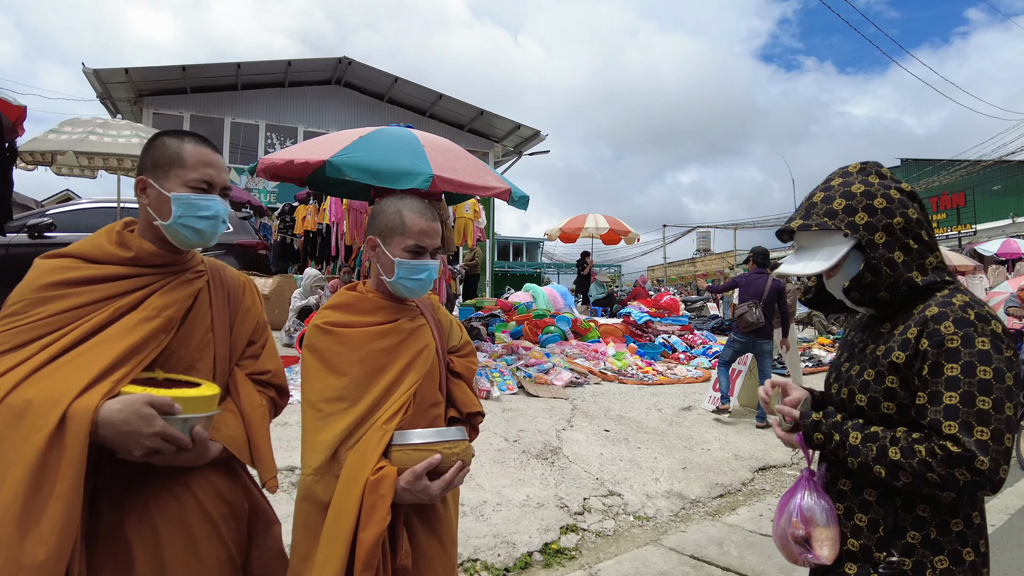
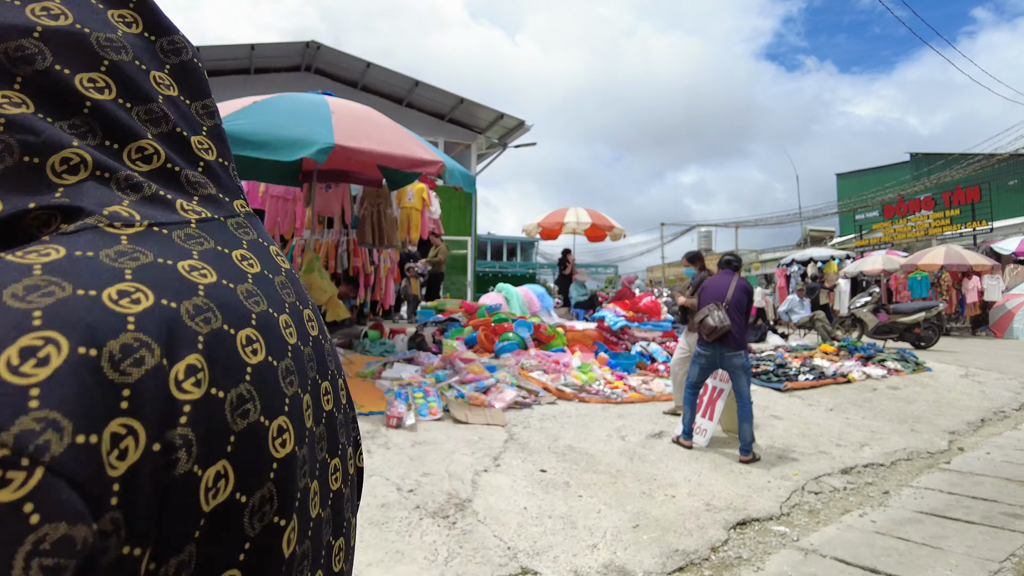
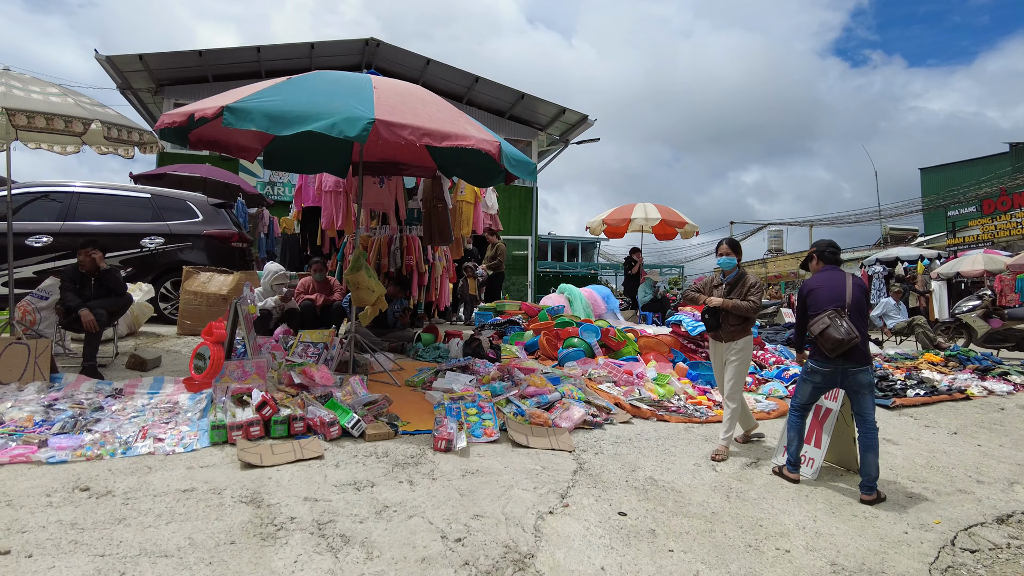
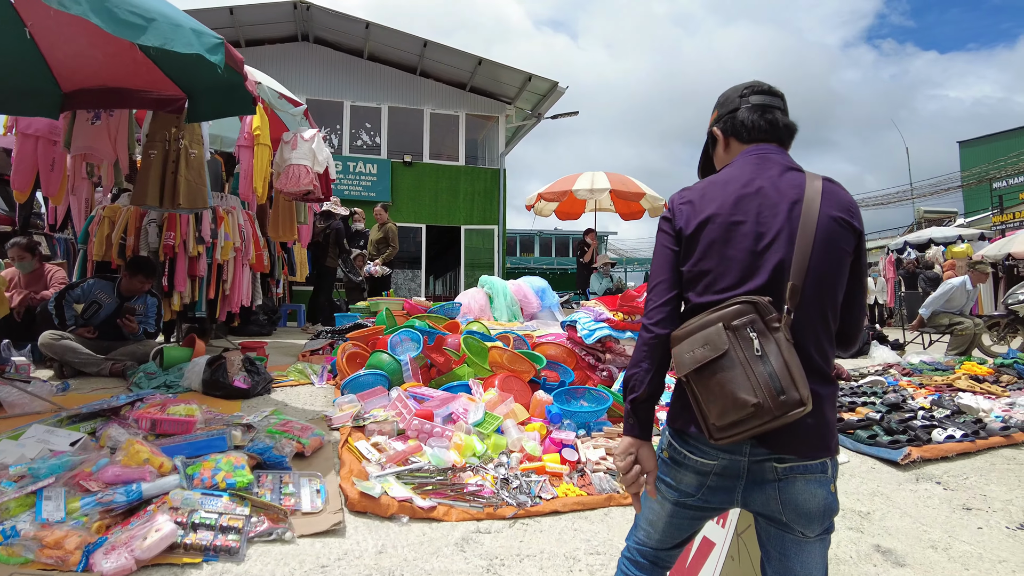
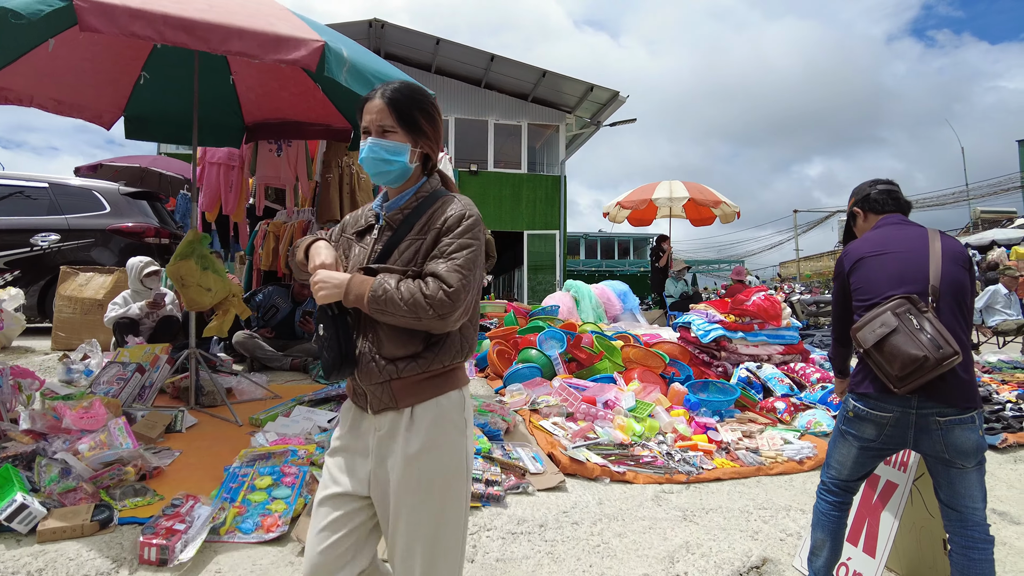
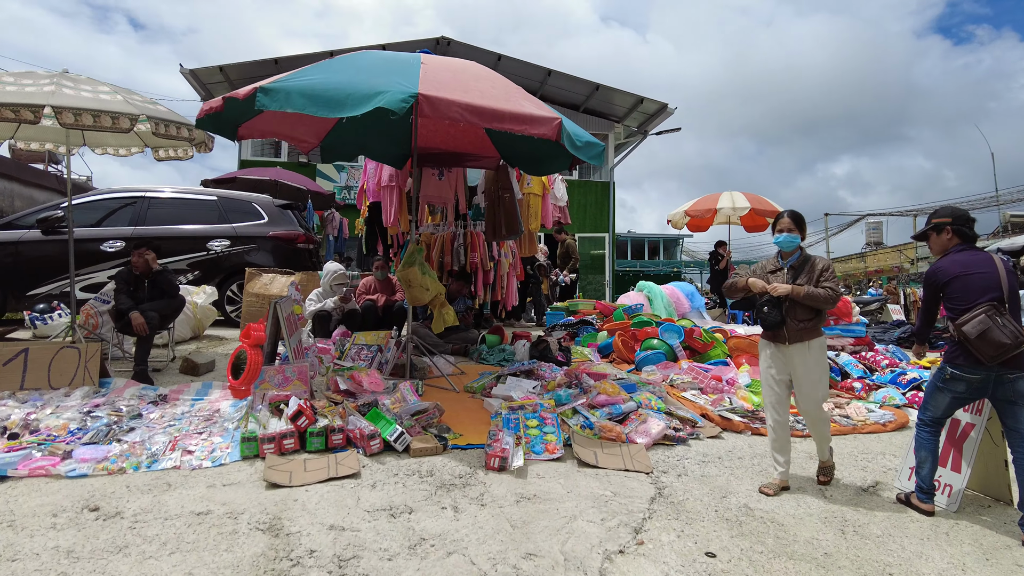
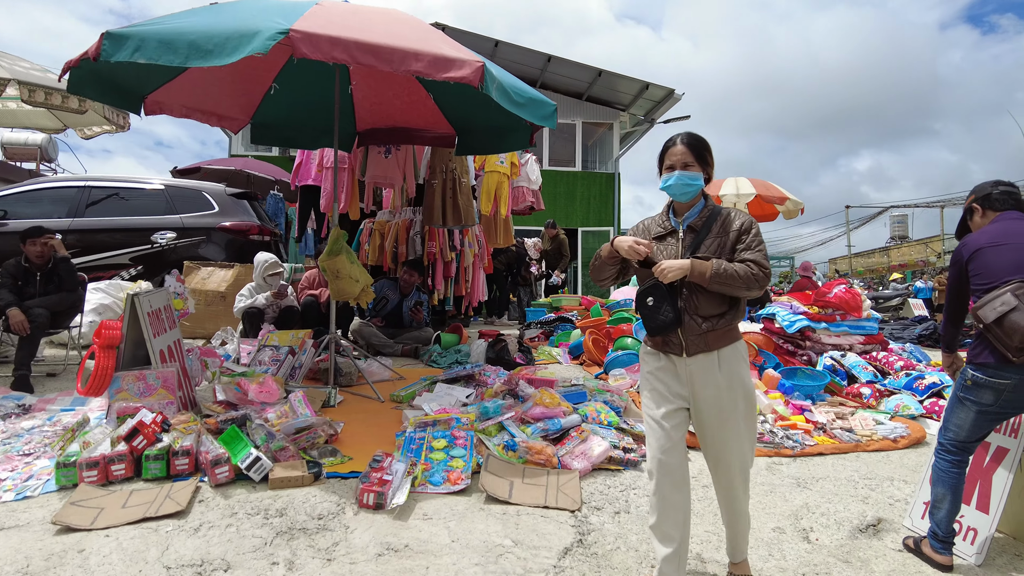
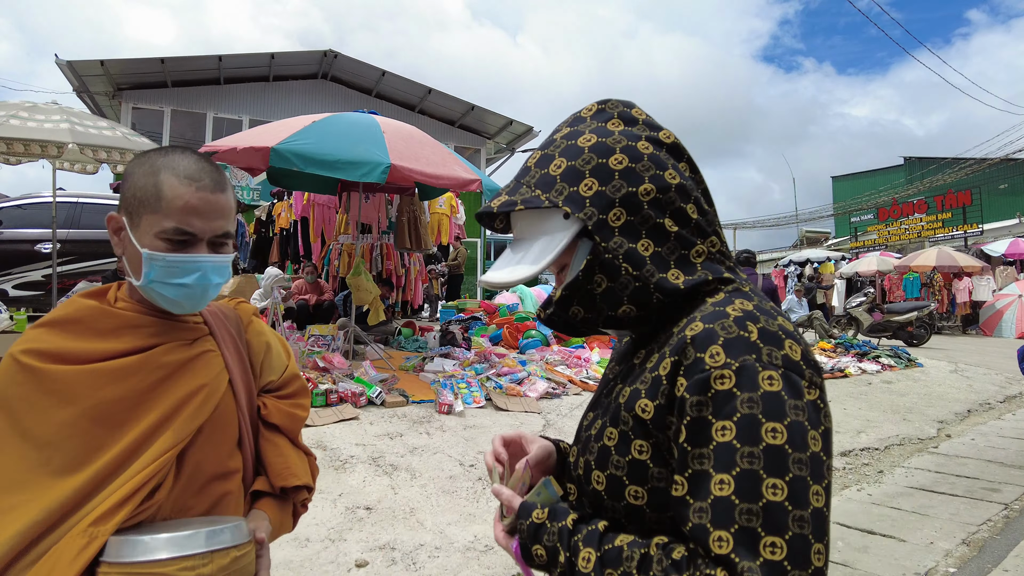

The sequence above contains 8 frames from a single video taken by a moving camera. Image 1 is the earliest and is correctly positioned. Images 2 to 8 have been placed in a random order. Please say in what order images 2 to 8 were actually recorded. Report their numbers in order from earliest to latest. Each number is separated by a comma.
8, 2, 3, 6, 7, 5, 4
